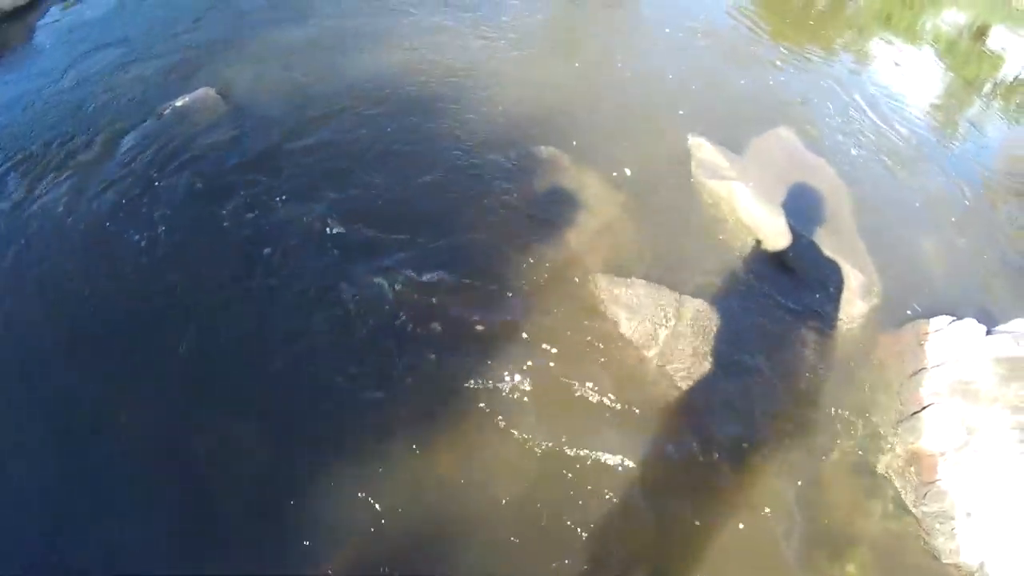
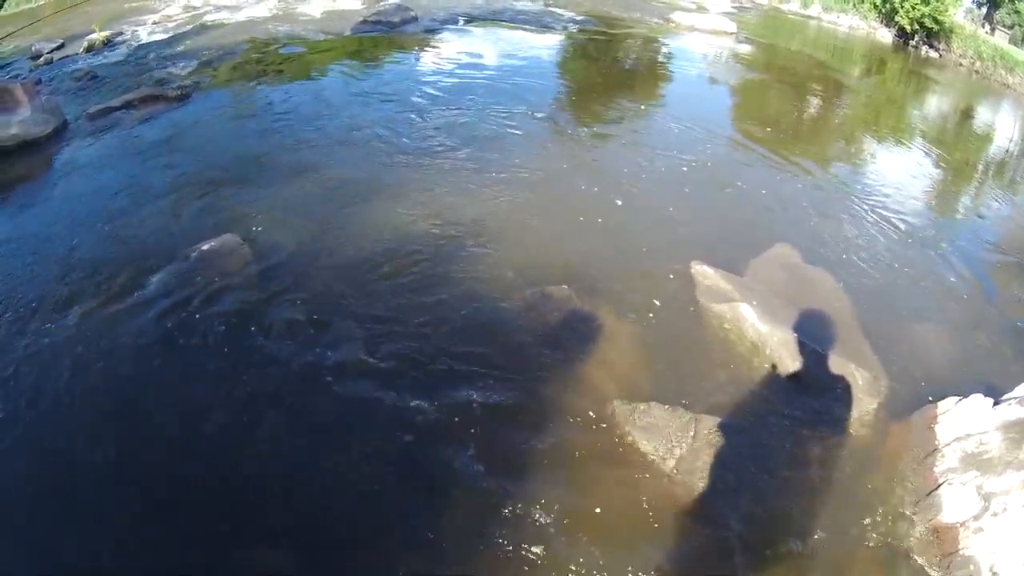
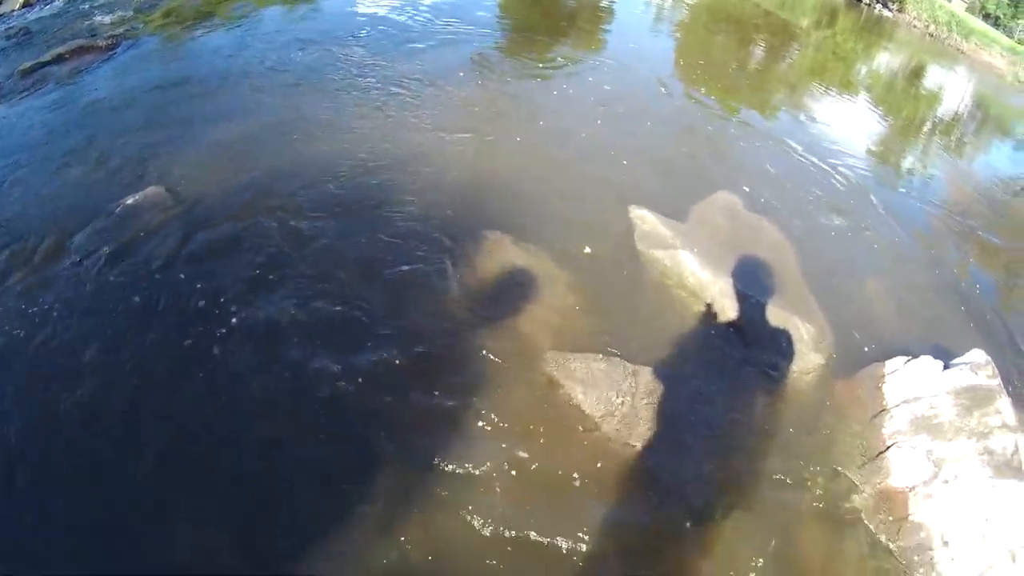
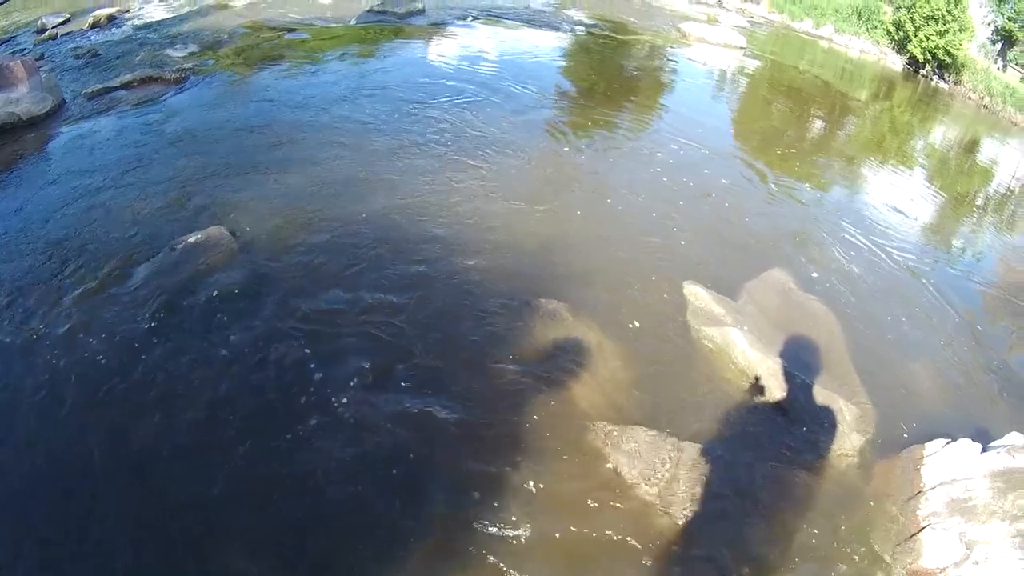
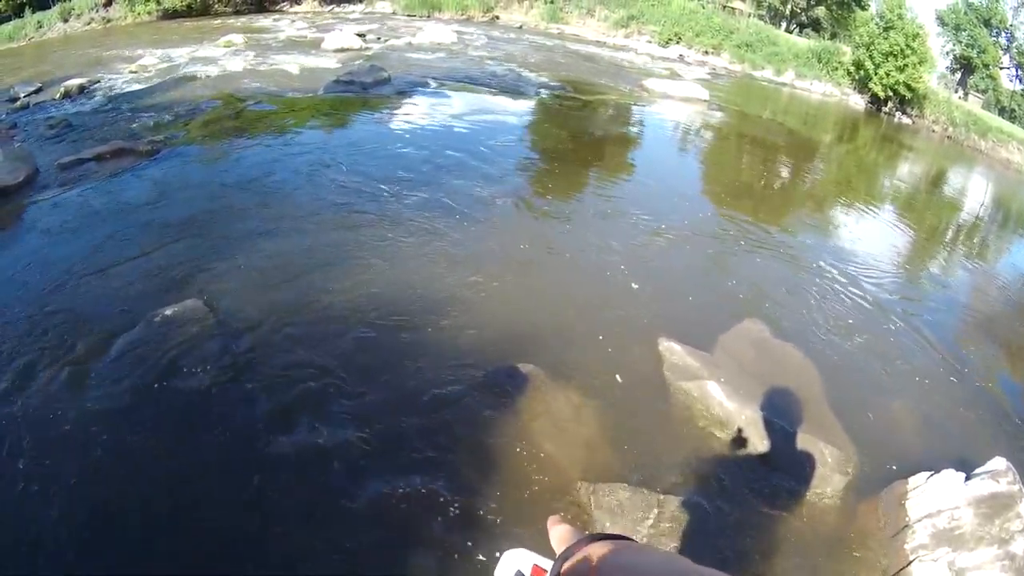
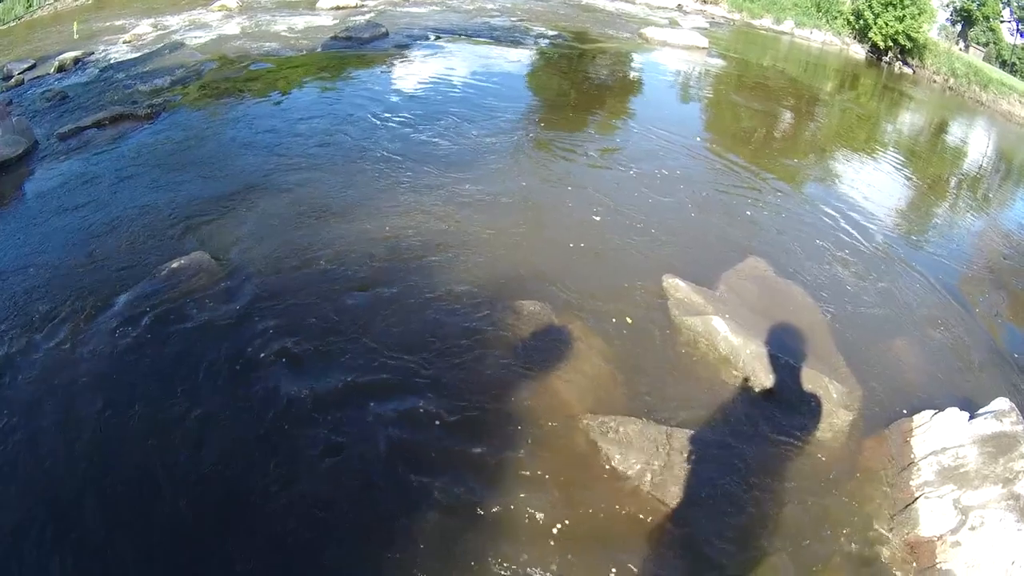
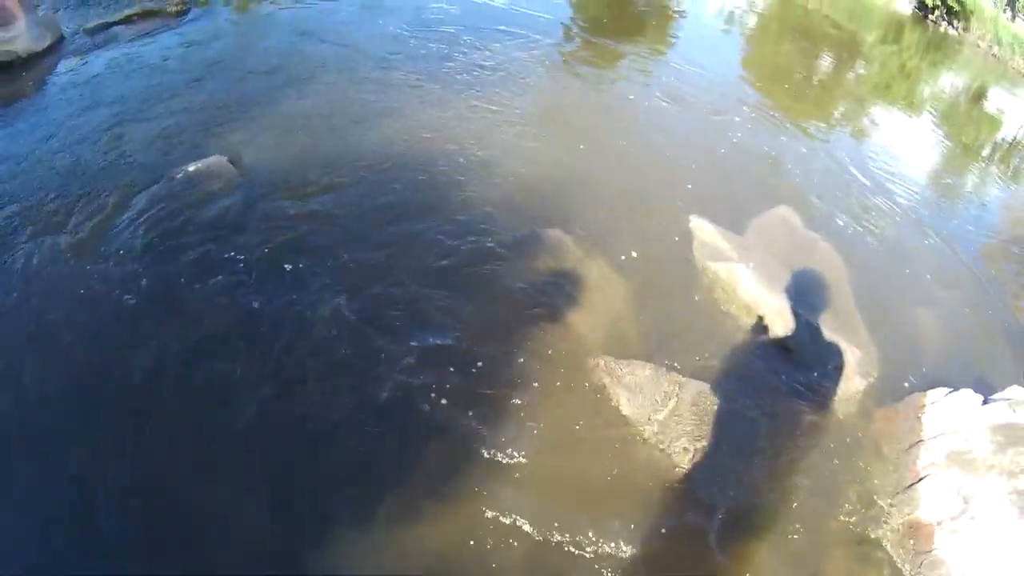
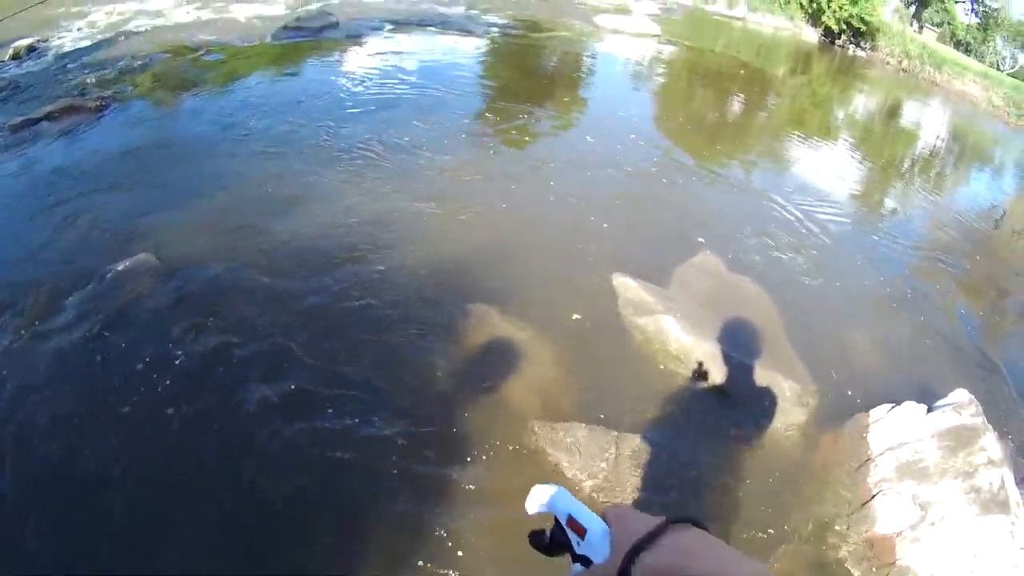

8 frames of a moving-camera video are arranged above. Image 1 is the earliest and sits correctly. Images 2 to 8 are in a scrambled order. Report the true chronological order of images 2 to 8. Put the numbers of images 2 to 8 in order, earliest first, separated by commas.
7, 4, 3, 8, 5, 6, 2
